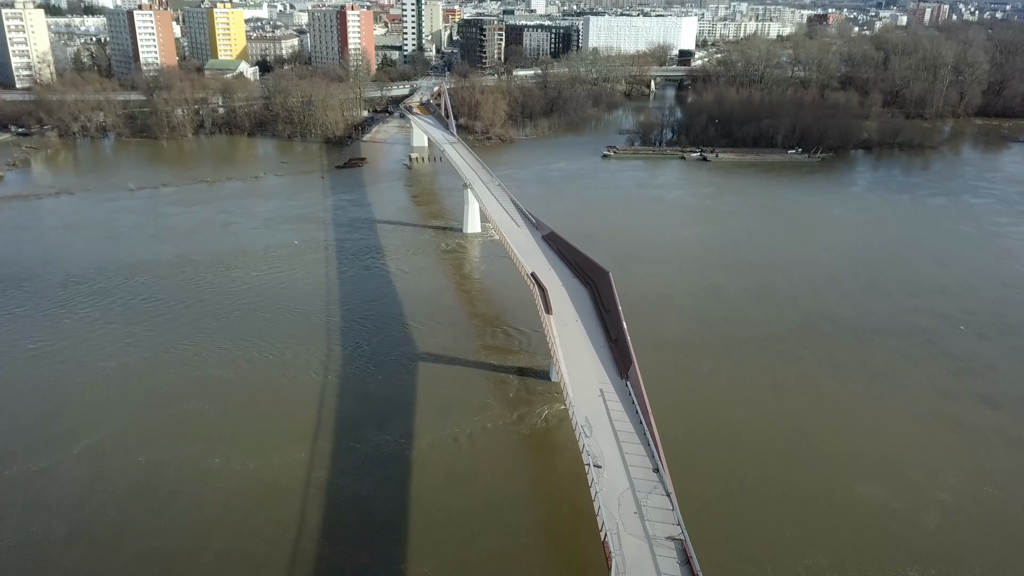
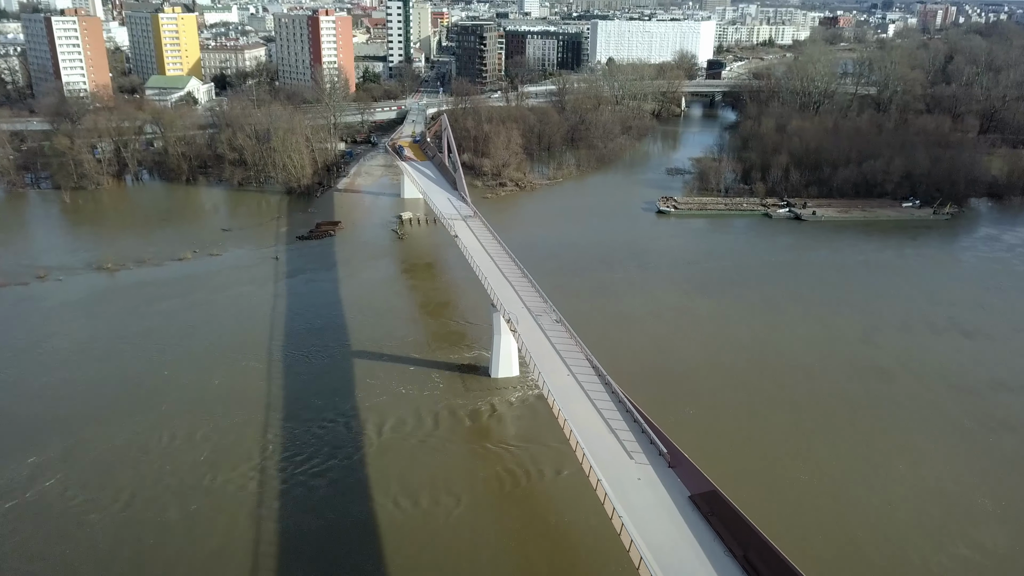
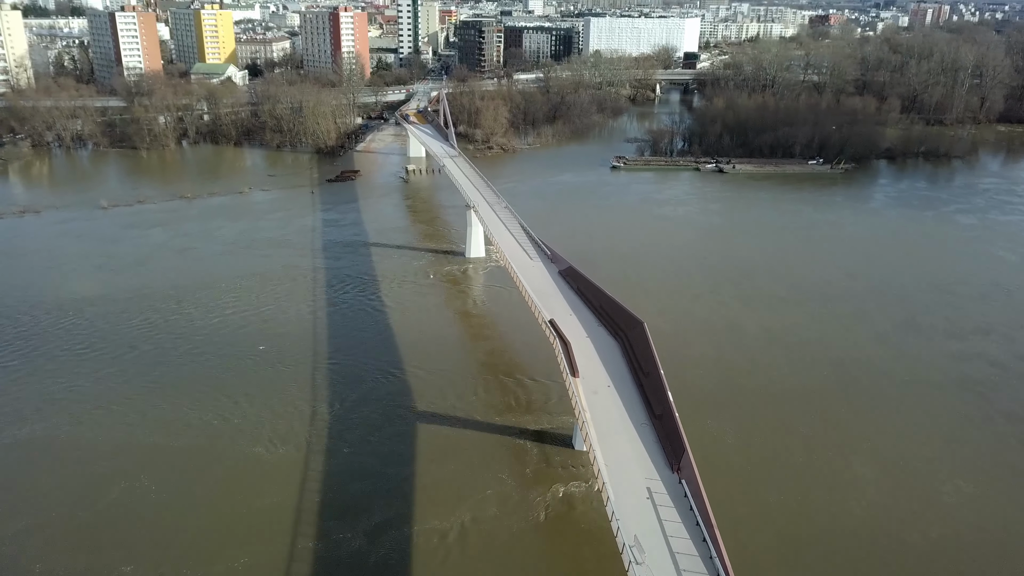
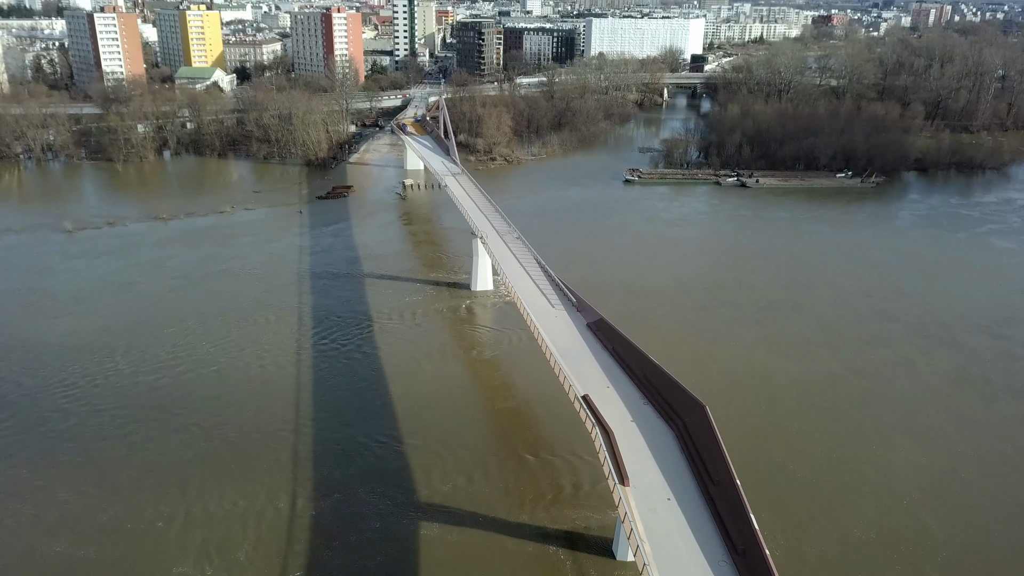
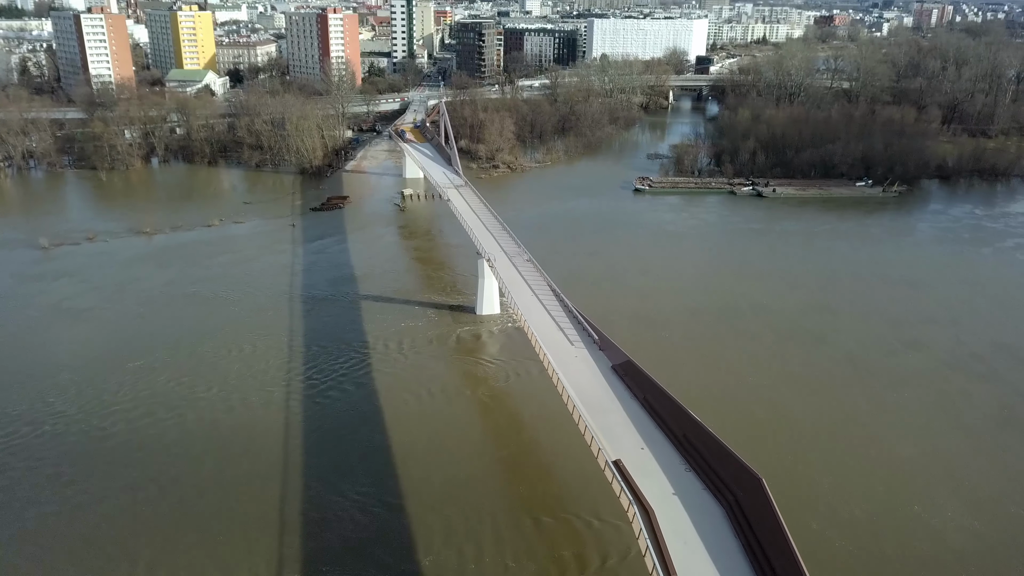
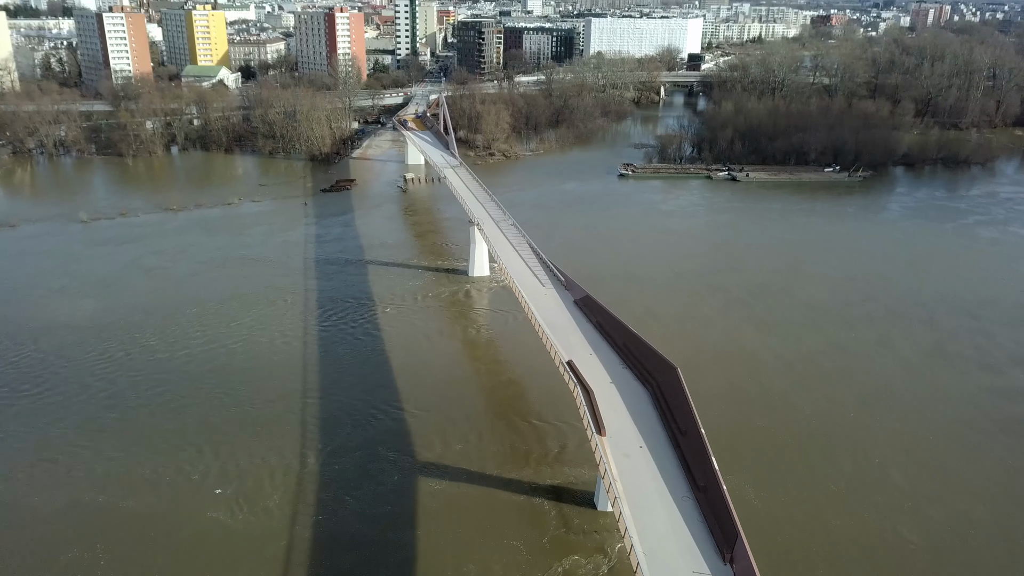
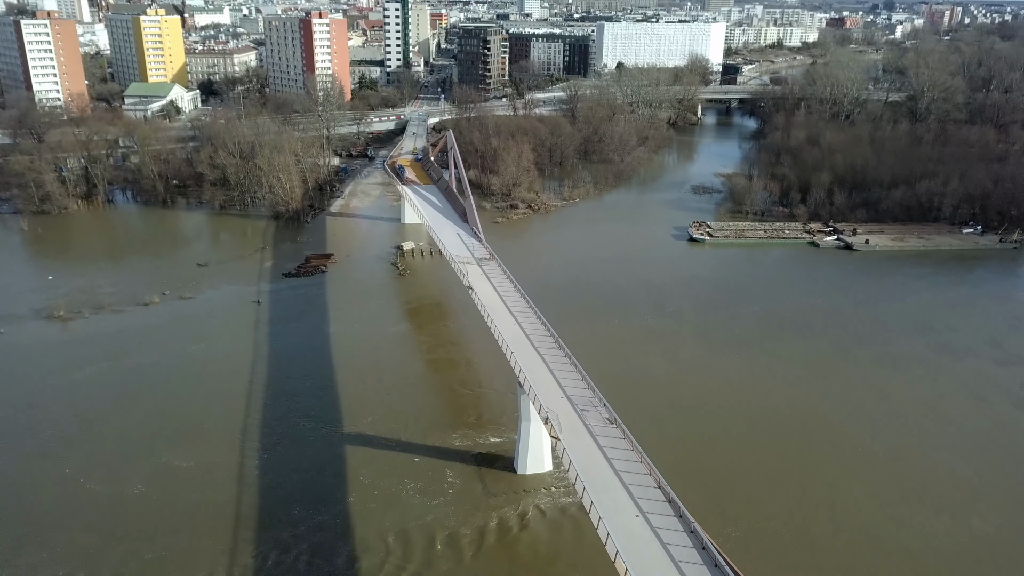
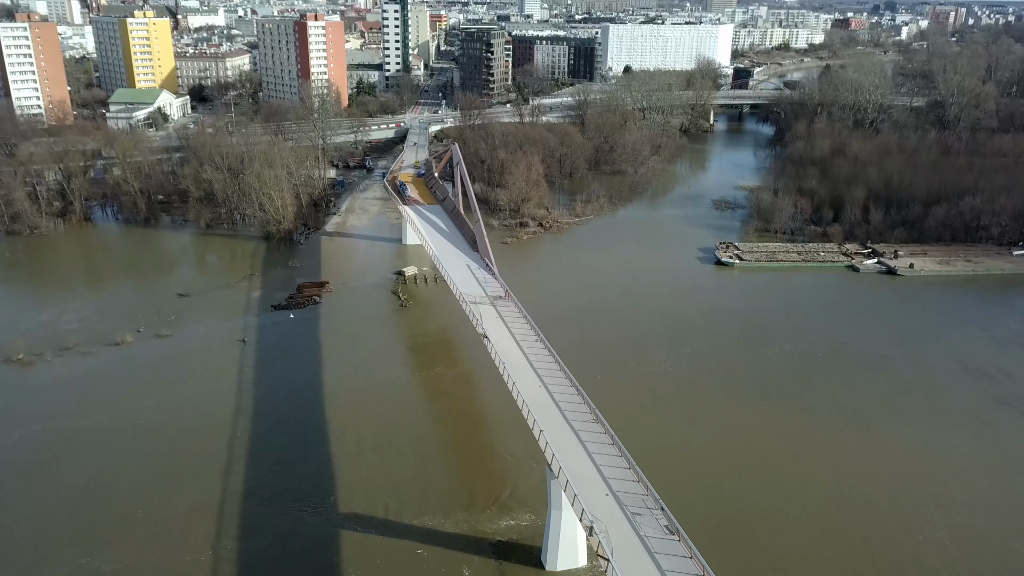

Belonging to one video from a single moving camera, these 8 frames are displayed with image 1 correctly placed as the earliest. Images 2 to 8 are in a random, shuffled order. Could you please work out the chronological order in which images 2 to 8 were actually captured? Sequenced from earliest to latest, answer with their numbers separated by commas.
3, 6, 4, 5, 2, 7, 8
